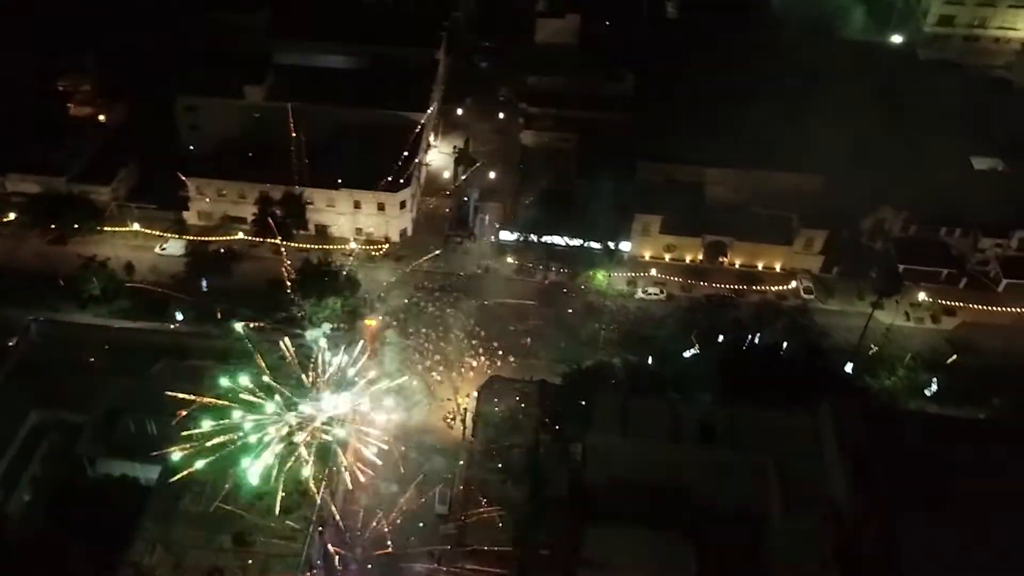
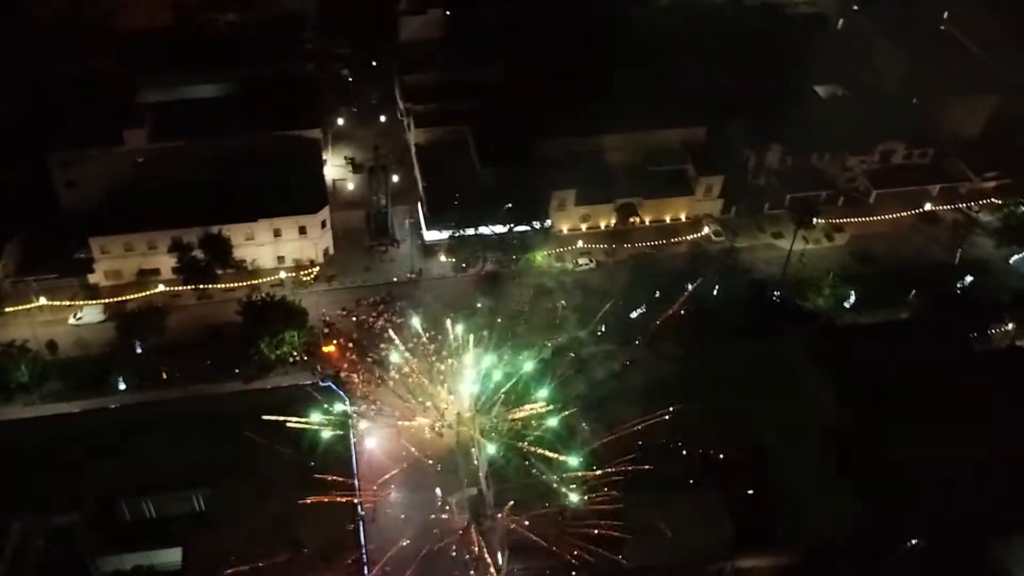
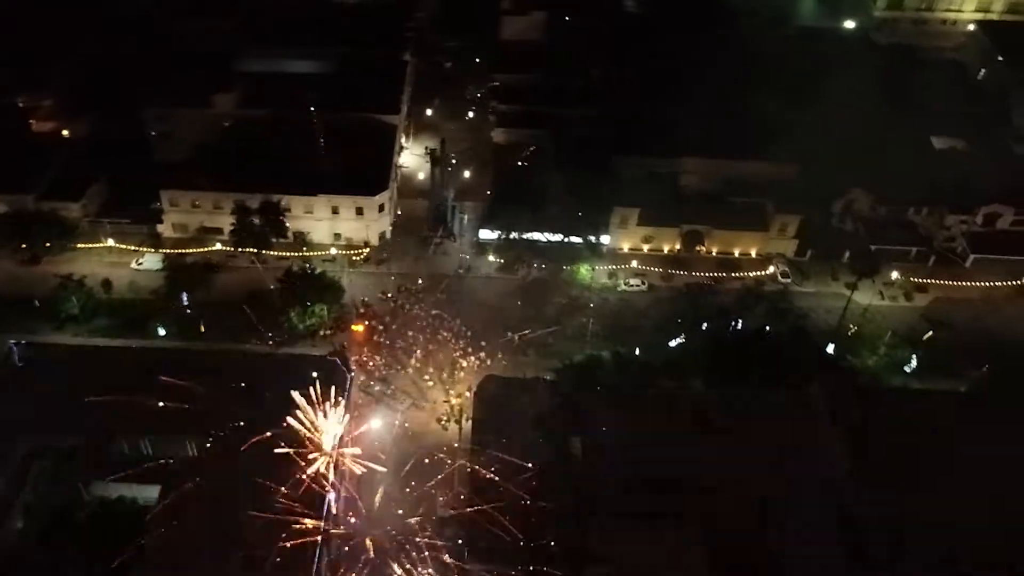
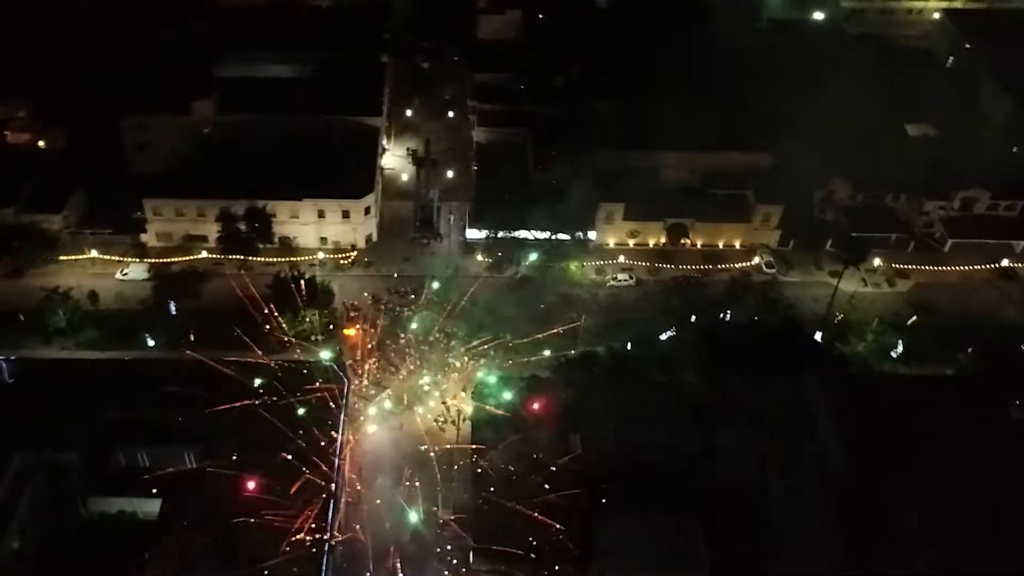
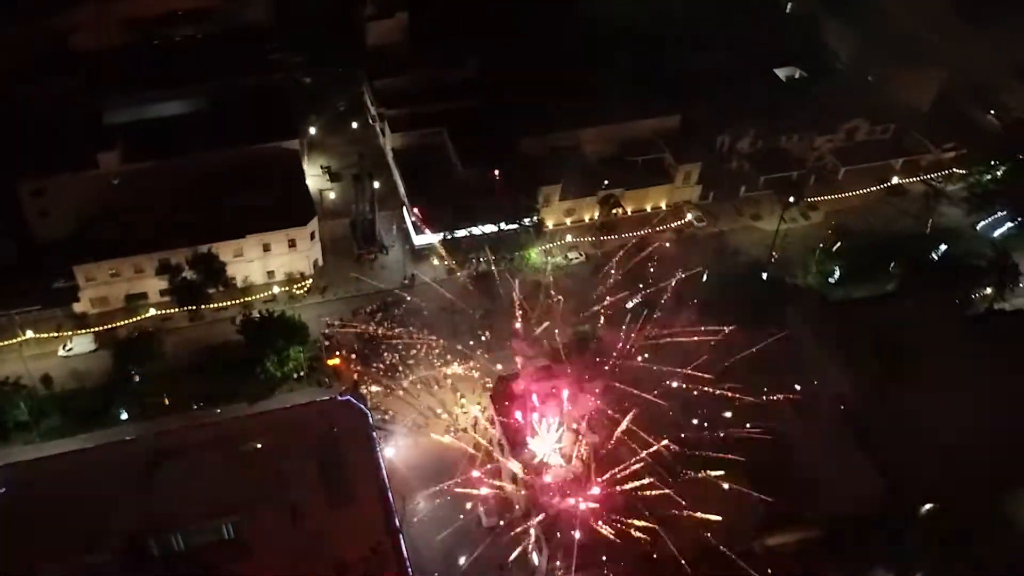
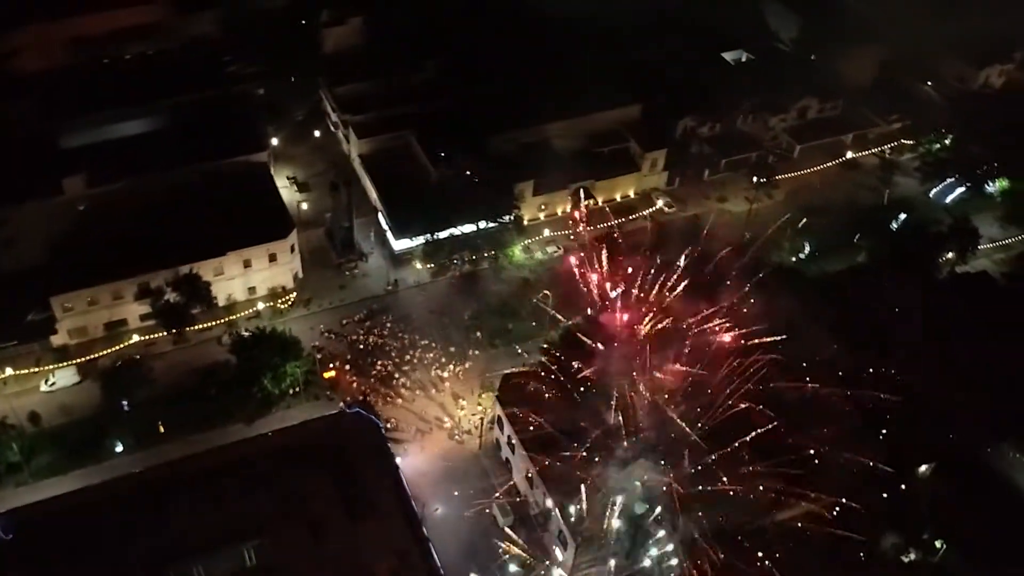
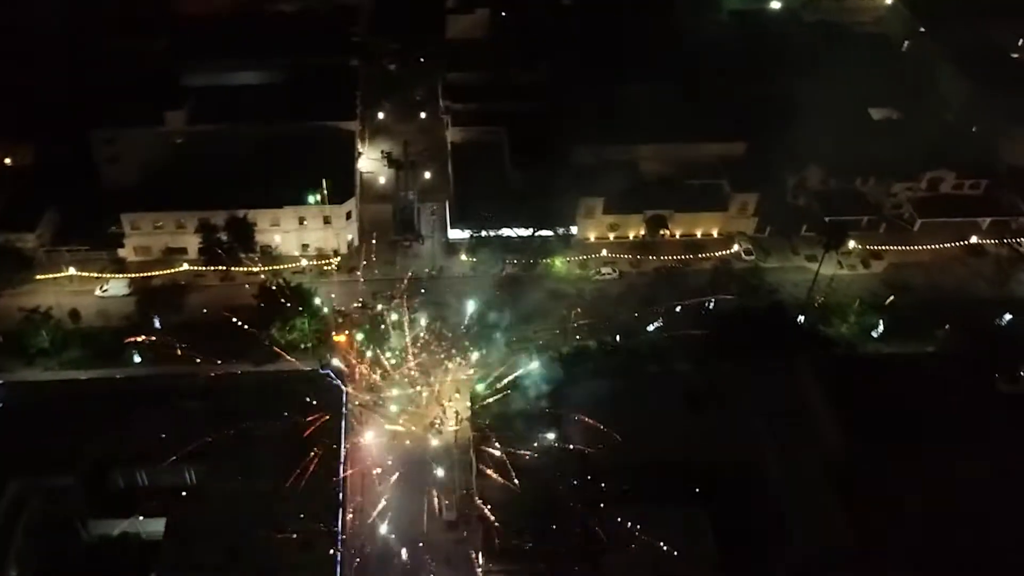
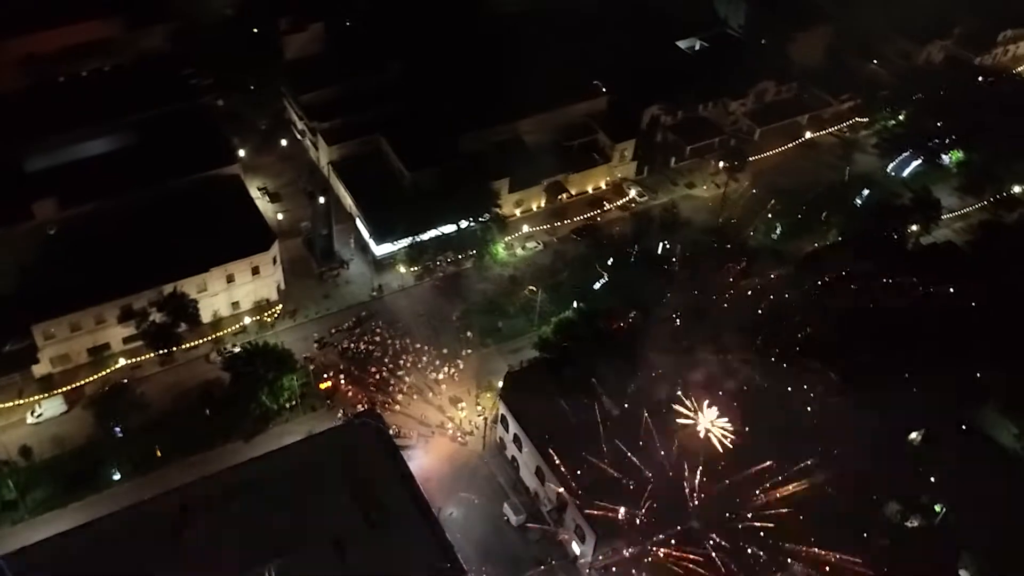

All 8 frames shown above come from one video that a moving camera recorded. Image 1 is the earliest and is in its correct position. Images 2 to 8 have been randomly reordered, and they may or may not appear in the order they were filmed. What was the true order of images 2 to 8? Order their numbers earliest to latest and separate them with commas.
3, 4, 7, 2, 5, 6, 8
